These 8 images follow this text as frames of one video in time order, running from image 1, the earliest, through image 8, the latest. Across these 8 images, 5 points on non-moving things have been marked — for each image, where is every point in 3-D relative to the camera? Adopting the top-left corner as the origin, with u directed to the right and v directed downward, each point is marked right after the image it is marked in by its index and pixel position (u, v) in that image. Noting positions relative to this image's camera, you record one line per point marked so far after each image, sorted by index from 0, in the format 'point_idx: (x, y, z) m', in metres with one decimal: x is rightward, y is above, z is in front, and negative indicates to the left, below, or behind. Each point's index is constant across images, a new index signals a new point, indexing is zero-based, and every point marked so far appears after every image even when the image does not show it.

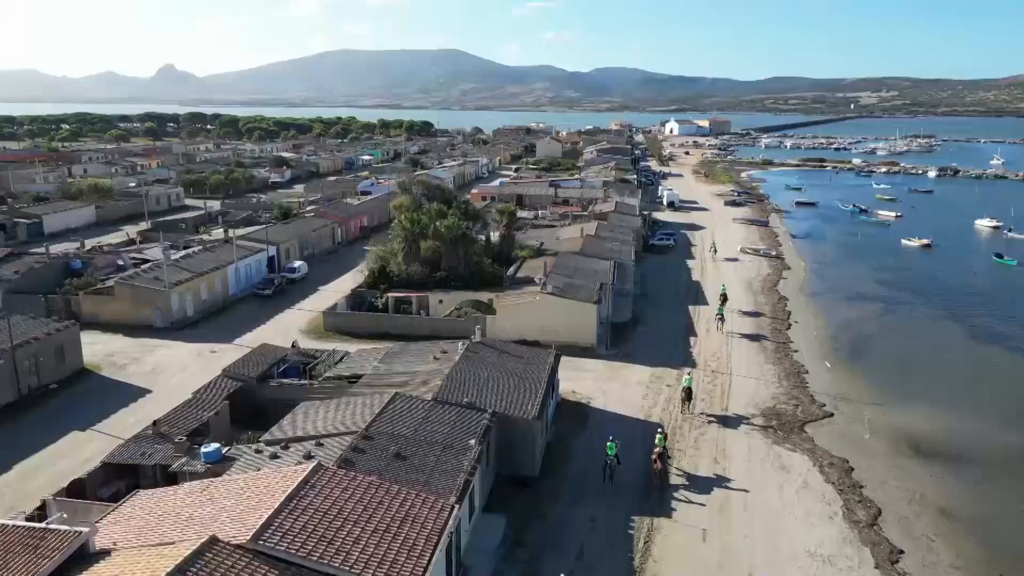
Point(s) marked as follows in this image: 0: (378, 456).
0: (-3.2, -4.0, +17.2) m
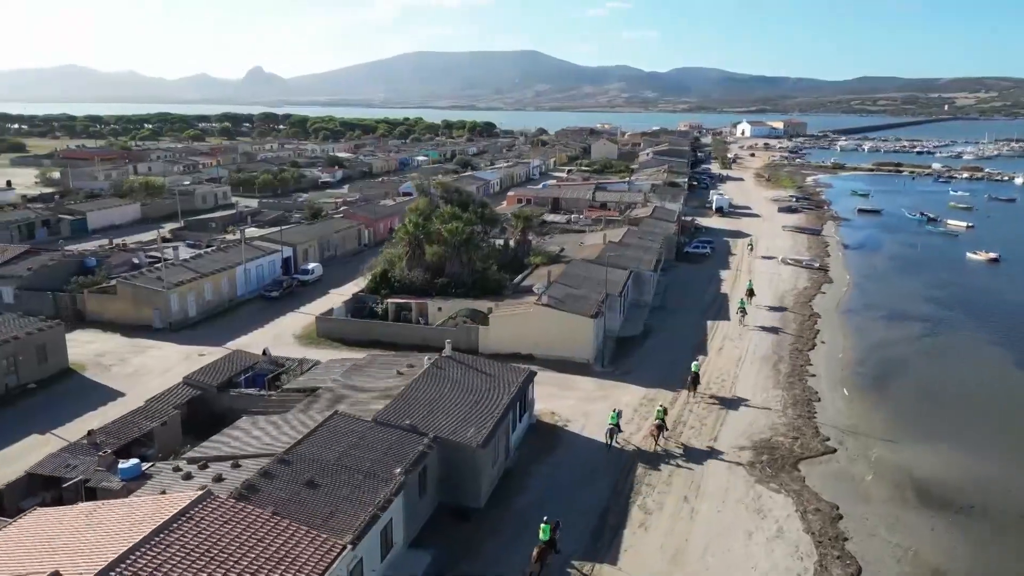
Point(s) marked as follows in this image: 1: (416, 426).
0: (-5.0, -4.3, +16.0) m
1: (-2.5, -3.6, +19.2) m
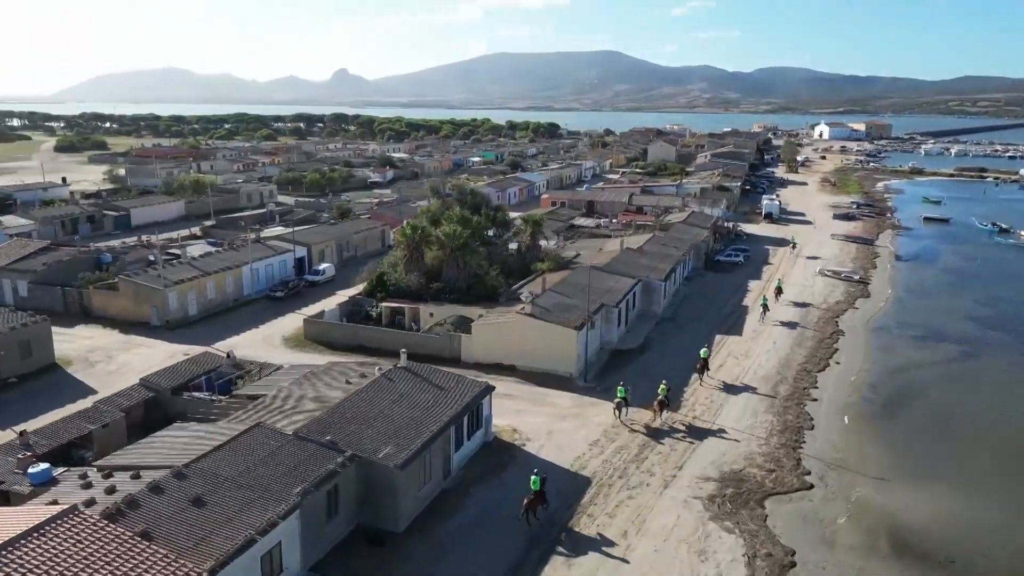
0: (-7.2, -4.4, +15.3) m
1: (-4.4, -3.9, +18.3) m
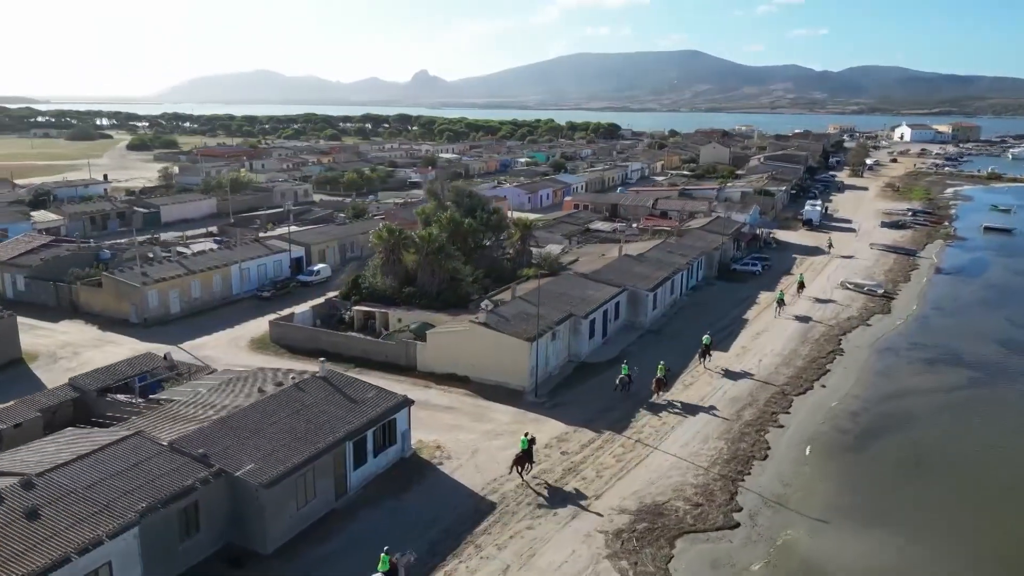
0: (-10.4, -4.5, +14.9) m
1: (-7.3, -4.0, +17.6) m
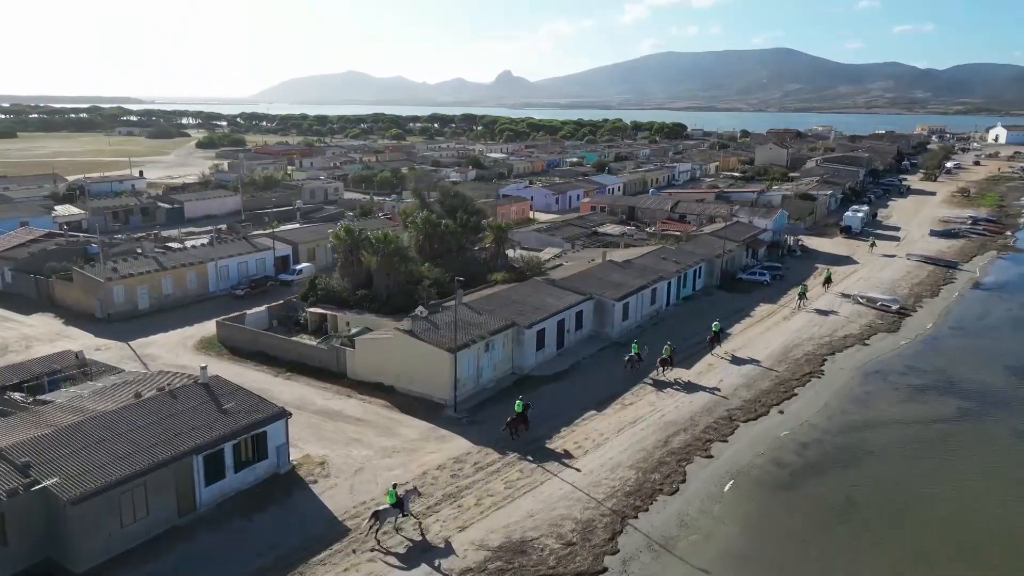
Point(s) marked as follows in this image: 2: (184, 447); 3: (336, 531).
0: (-14.4, -4.5, +14.5) m
1: (-11.1, -4.1, +16.9) m
2: (-8.2, -4.0, +18.2) m
3: (-4.4, -6.1, +18.4) m
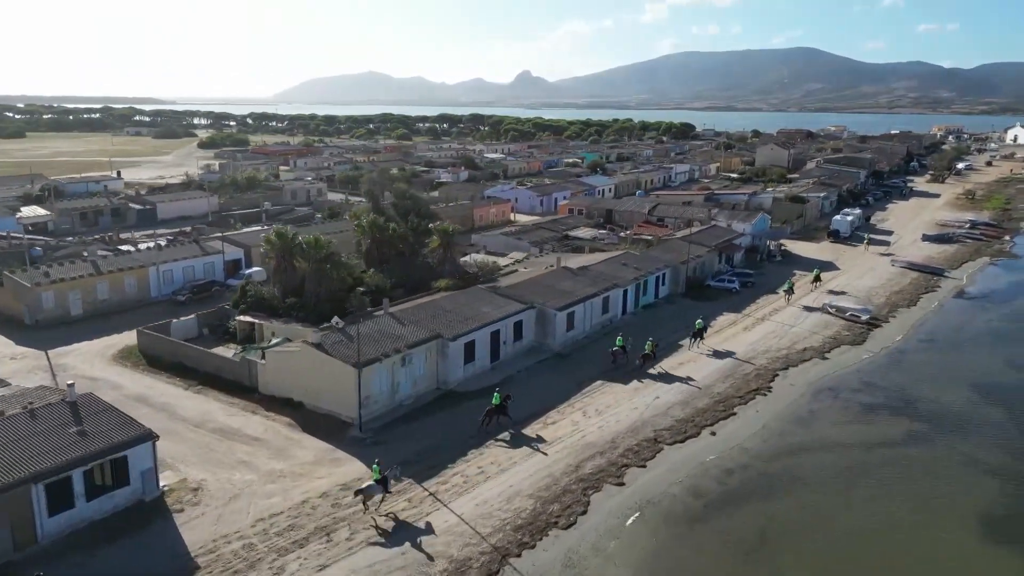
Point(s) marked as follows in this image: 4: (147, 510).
0: (-17.6, -4.8, +13.2) m
1: (-14.2, -4.4, +15.5) m
2: (-11.3, -4.3, +16.8) m
3: (-7.5, -6.4, +16.8) m
4: (-9.3, -5.7, +19.0) m
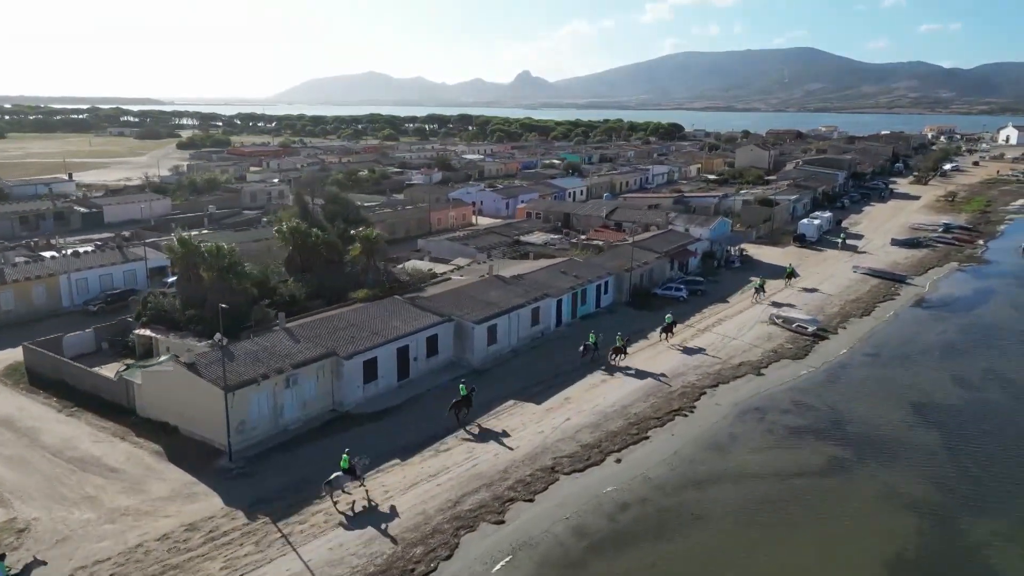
0: (-21.0, -5.3, +11.2) m
1: (-17.6, -4.8, +13.5) m
2: (-14.7, -4.8, +14.9) m
3: (-10.9, -6.9, +14.9) m
4: (-12.8, -6.2, +17.0) m
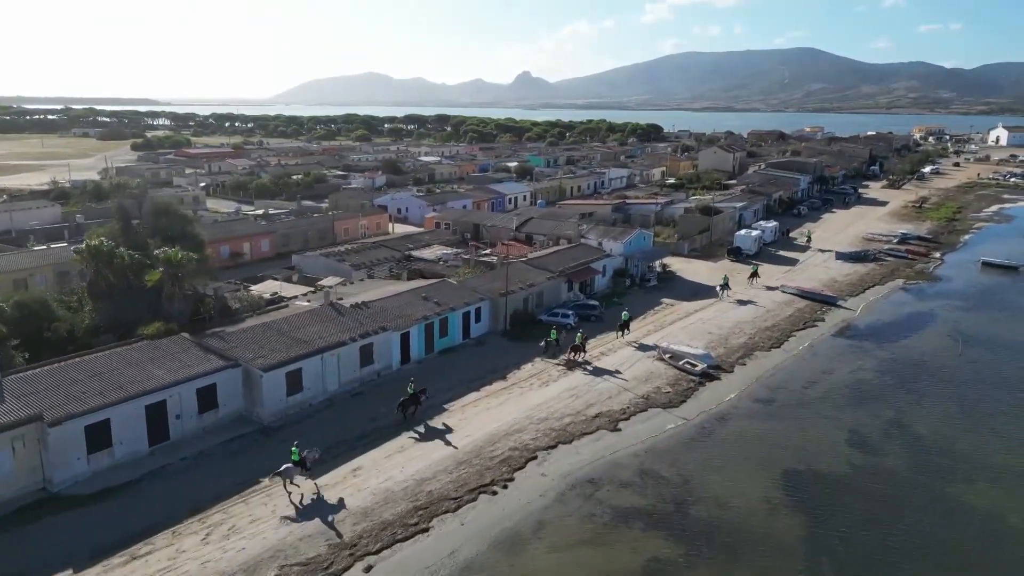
0: (-27.6, -6.5, +5.9) m
1: (-24.2, -6.1, +8.2) m
2: (-21.4, -6.0, +9.5) m
3: (-17.6, -8.2, +9.6) m
4: (-19.4, -7.5, +11.7) m
